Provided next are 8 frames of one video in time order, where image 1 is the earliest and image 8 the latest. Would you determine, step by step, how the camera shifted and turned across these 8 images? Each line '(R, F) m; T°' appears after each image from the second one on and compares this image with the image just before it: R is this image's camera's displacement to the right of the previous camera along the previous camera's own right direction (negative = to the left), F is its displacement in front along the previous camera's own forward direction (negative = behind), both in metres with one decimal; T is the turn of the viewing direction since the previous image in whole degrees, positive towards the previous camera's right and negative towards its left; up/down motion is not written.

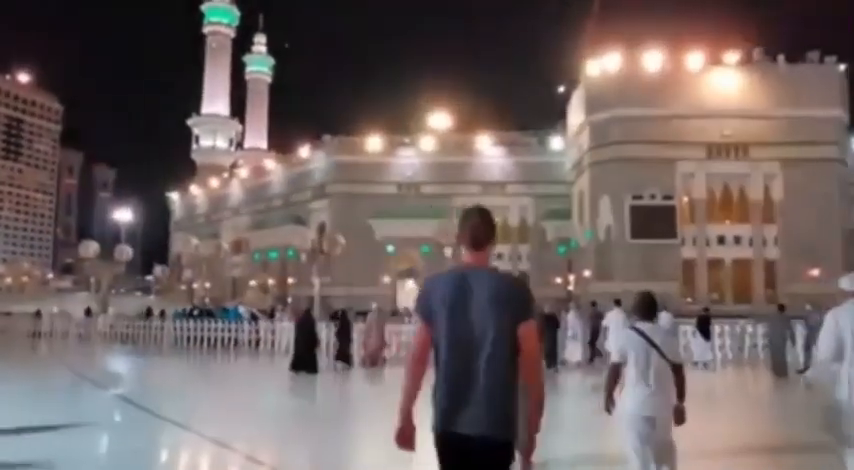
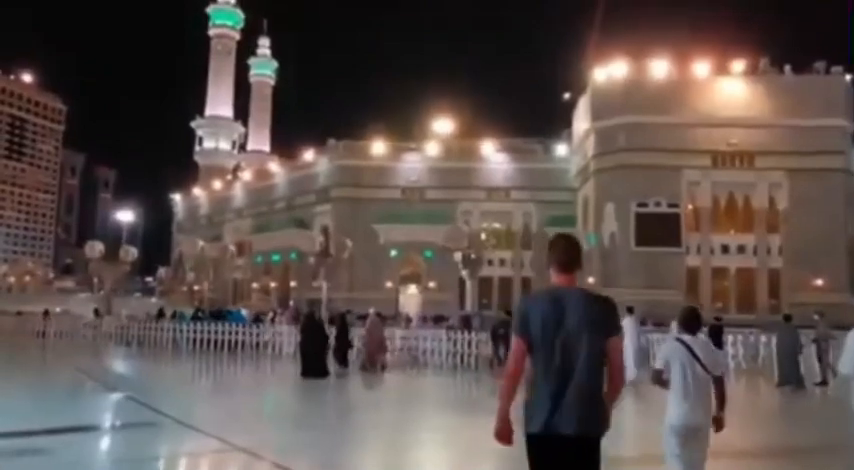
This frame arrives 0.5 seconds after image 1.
(-0.1, +0.1) m; 0°
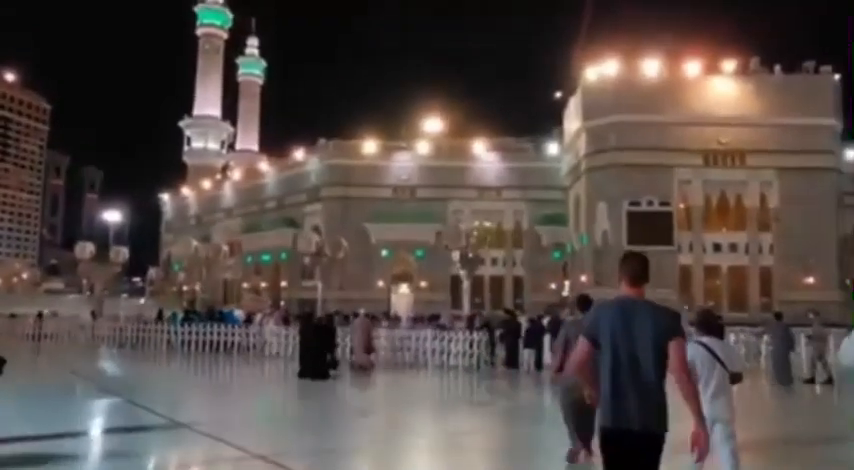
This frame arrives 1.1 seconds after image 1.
(-0.1, +0.1) m; +1°
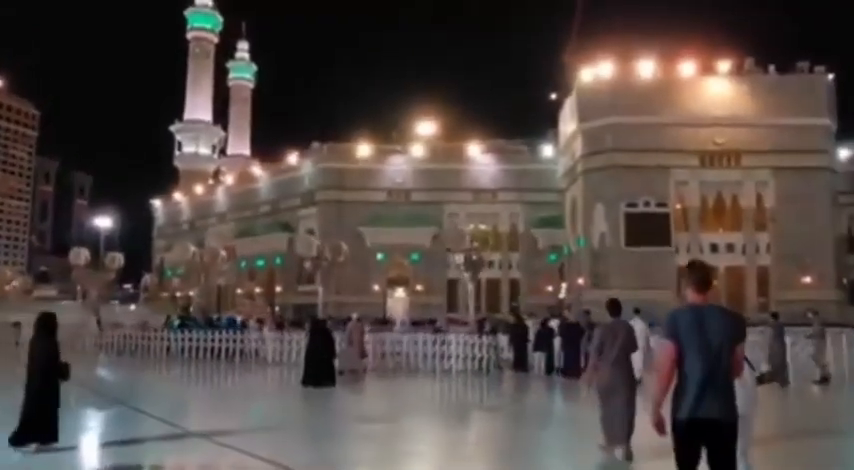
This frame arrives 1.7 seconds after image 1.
(-0.2, +0.1) m; +1°
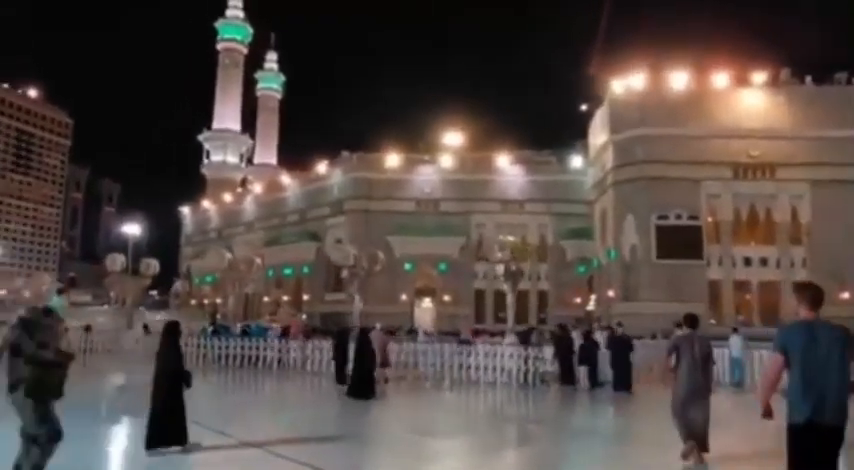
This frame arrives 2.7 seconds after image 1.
(-0.2, 0.0) m; -2°
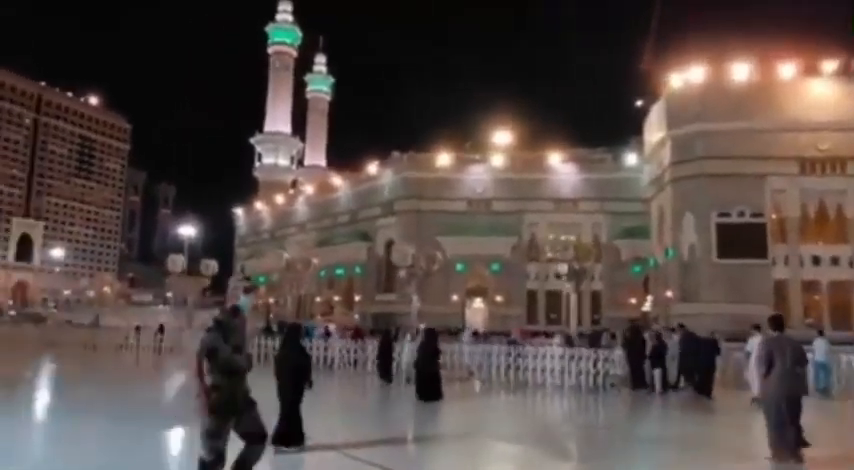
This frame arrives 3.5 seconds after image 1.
(-0.1, +0.3) m; -3°
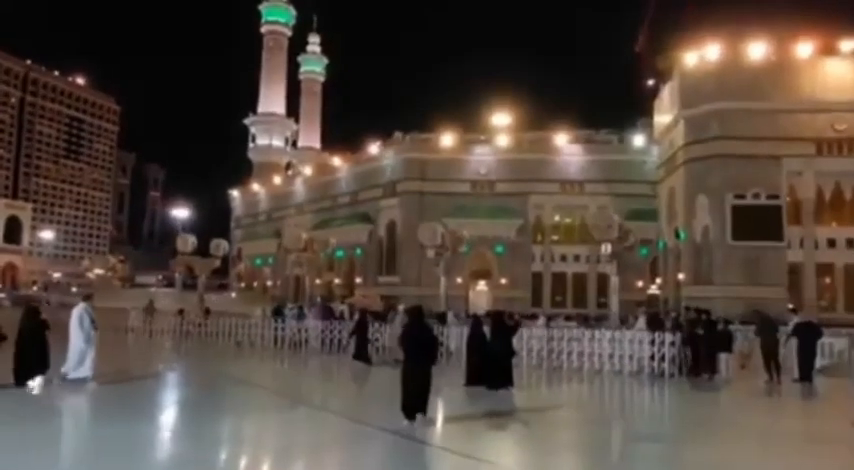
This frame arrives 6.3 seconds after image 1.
(-0.5, +0.5) m; +1°
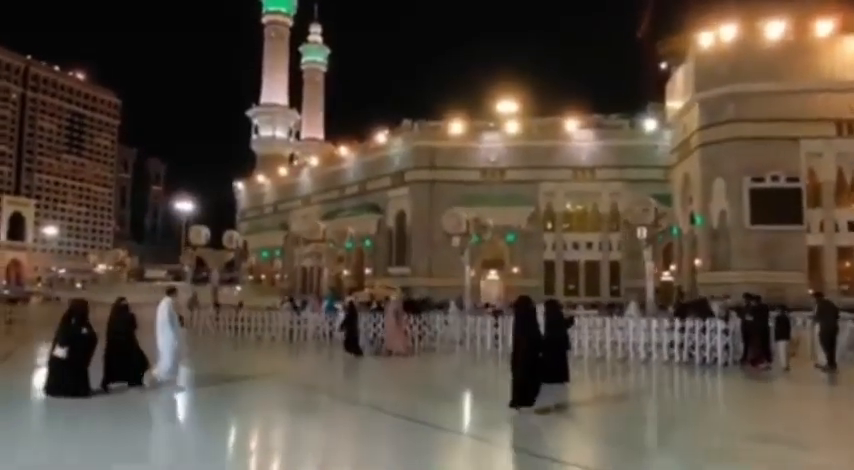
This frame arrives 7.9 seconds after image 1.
(-0.3, +0.4) m; 0°
